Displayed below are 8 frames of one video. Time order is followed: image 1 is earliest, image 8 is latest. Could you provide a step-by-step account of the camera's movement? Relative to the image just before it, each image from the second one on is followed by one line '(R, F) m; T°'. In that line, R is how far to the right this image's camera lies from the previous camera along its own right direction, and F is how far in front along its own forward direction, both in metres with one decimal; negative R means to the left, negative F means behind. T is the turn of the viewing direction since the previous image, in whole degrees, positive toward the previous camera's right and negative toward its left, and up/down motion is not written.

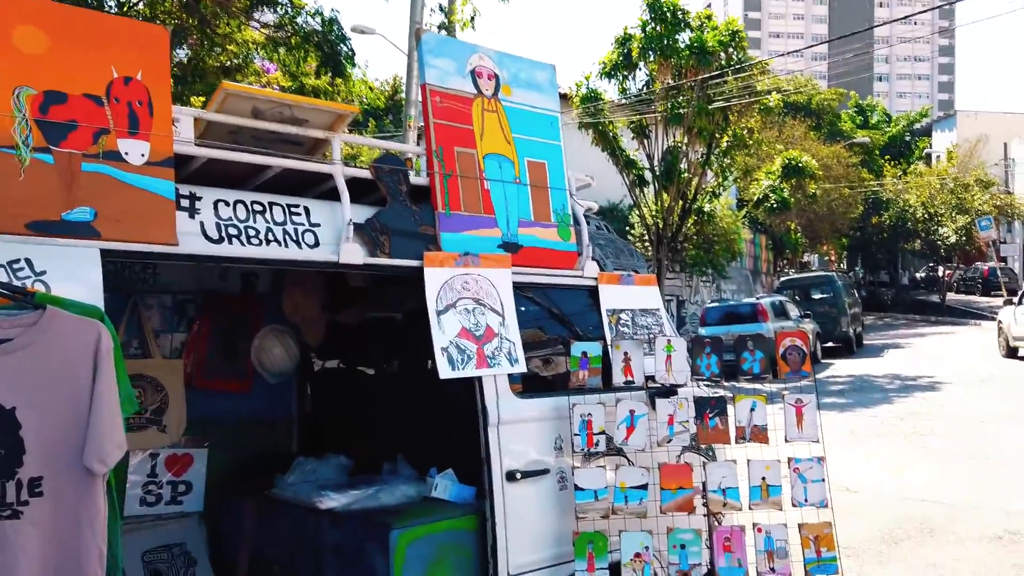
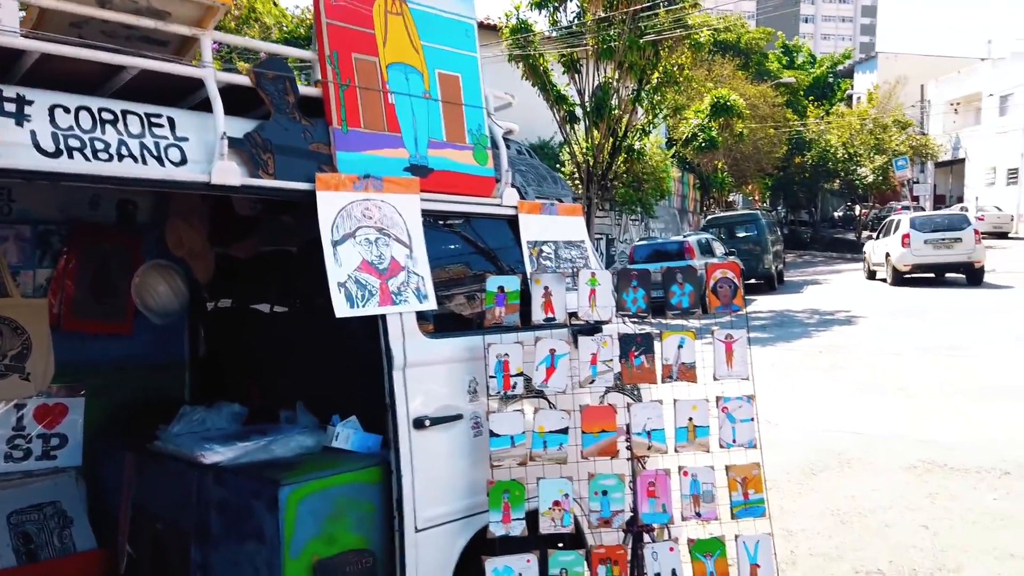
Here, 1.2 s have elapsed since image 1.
(+0.1, +0.3) m; +5°
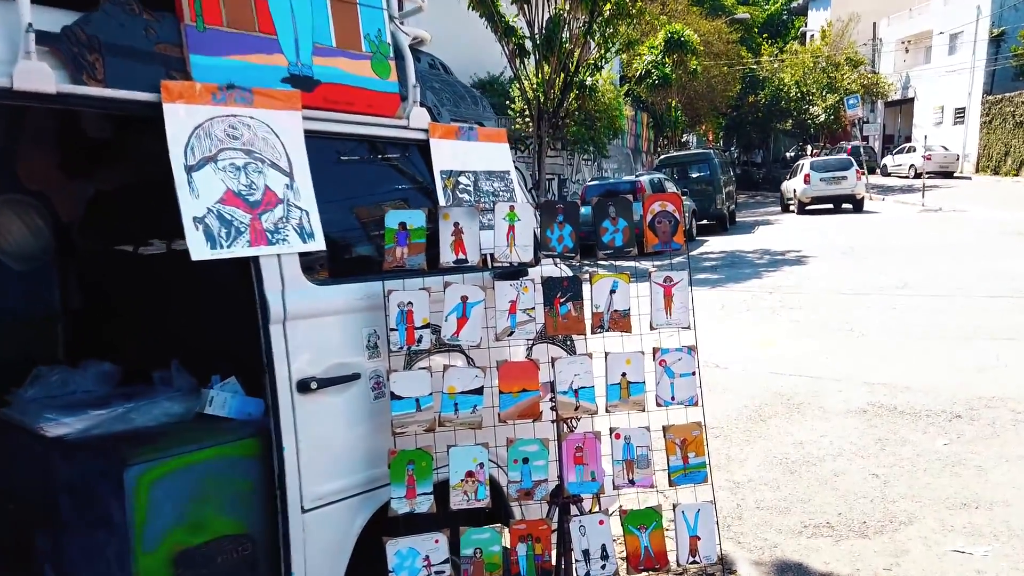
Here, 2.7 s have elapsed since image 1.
(+0.2, +0.4) m; +3°
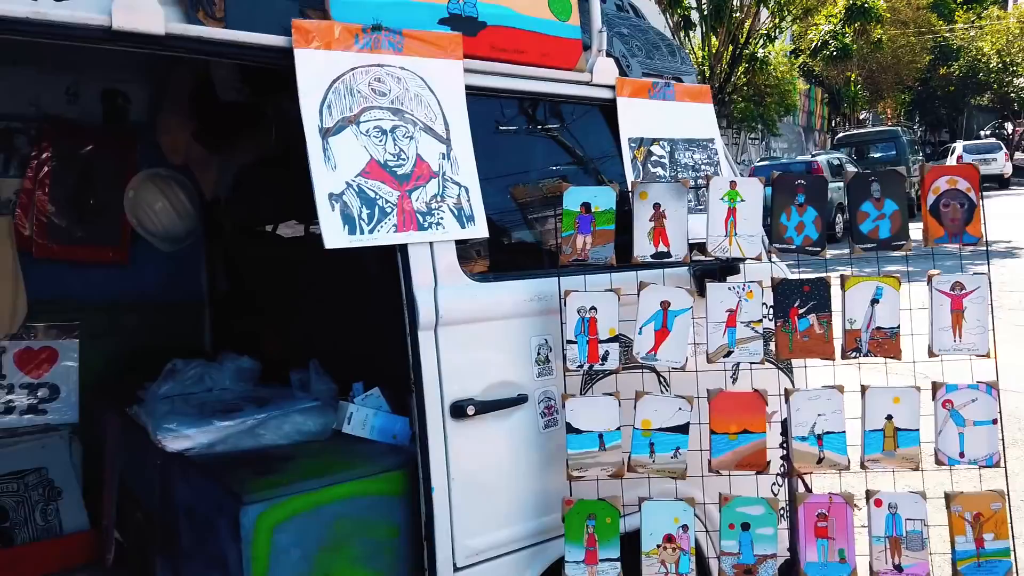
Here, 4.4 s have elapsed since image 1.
(-0.2, +0.6) m; -11°
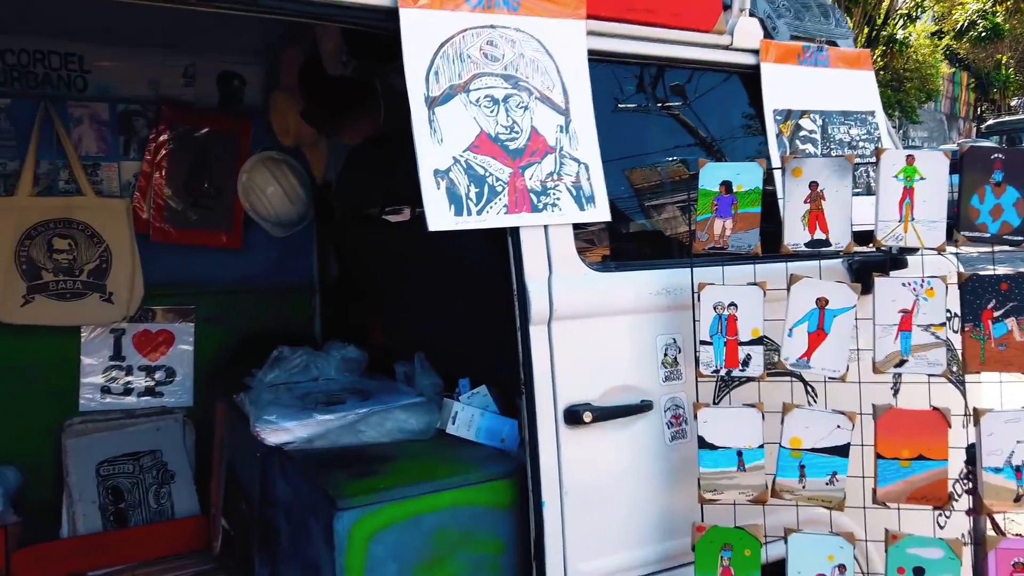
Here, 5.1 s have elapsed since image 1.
(0.0, +0.2) m; -8°
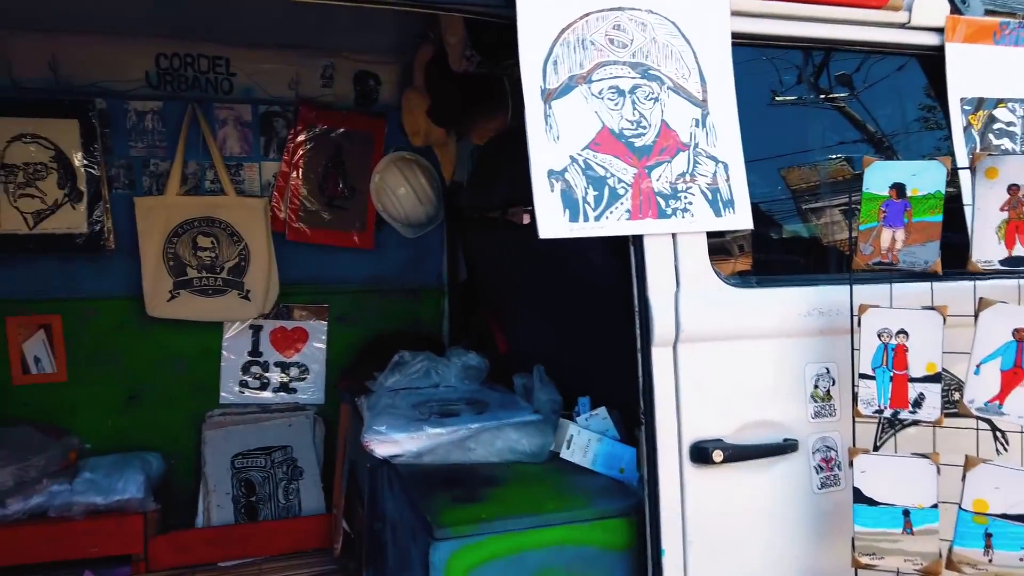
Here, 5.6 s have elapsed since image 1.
(0.0, +0.2) m; -11°
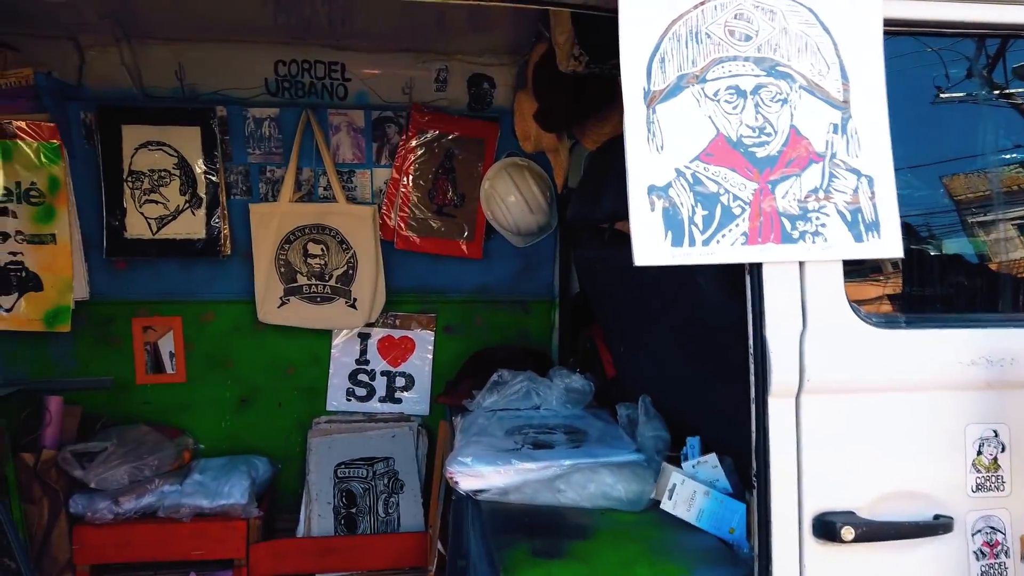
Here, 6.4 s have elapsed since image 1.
(+0.1, +0.2) m; -10°
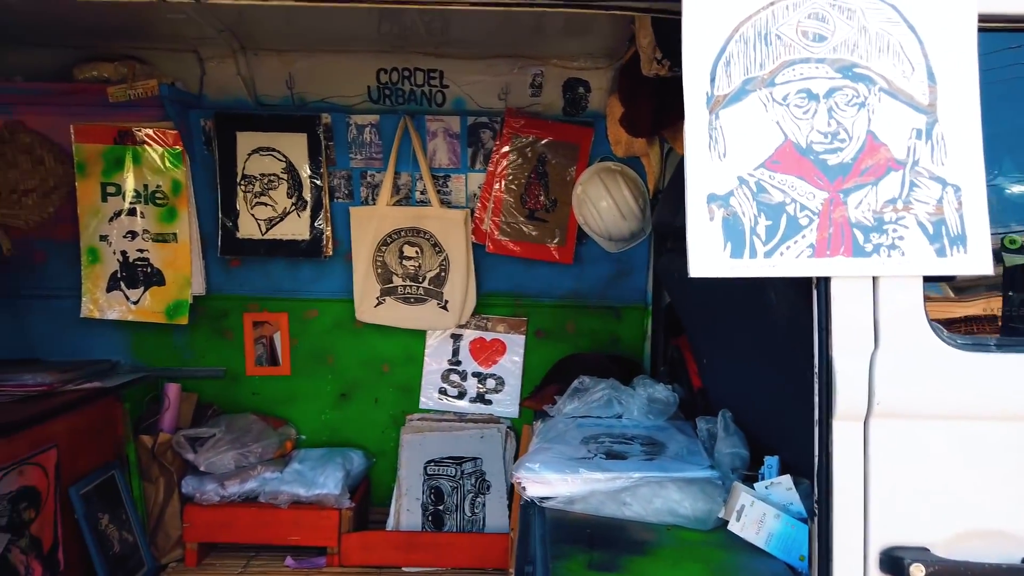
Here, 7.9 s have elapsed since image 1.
(+0.1, 0.0) m; -9°
